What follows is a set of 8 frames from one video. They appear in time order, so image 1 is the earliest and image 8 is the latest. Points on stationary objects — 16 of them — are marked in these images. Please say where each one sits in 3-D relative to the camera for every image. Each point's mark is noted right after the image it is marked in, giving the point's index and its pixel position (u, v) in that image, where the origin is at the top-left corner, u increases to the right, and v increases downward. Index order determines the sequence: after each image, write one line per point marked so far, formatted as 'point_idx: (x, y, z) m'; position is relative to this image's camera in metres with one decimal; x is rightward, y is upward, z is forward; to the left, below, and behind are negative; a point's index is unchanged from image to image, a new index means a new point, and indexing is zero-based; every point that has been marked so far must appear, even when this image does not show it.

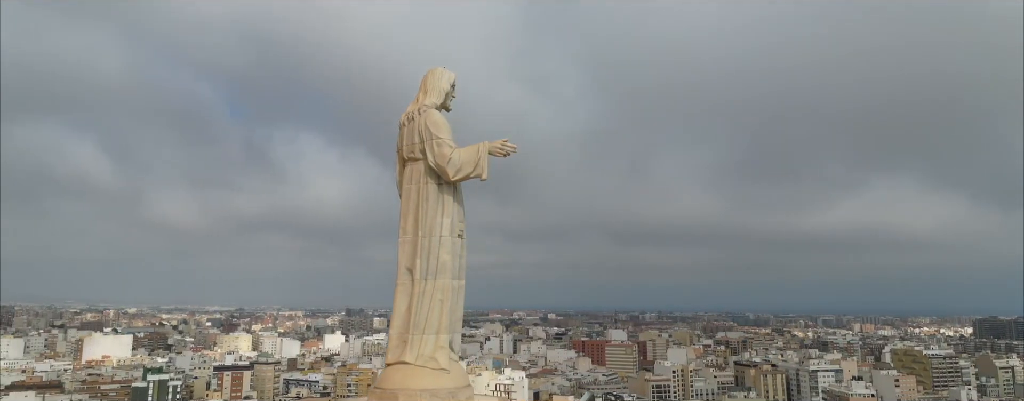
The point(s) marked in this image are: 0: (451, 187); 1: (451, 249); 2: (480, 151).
0: (-0.3, +0.1, +3.5) m
1: (-0.3, -0.2, +3.5) m
2: (-0.2, +0.2, +3.4) m
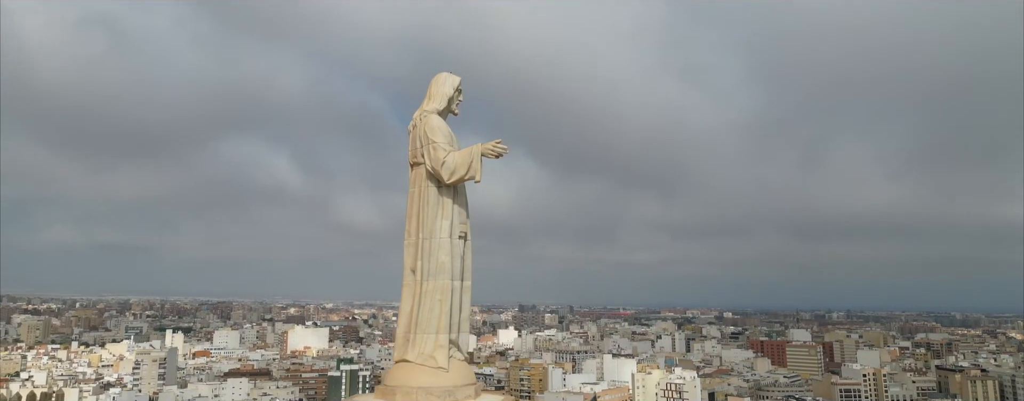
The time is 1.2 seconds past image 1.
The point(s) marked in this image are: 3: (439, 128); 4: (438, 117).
0: (-0.3, +0.1, +3.6) m
1: (-0.3, -0.2, +3.6) m
2: (-0.2, +0.2, +3.5) m
3: (-0.4, +0.3, +3.6) m
4: (-0.4, +0.4, +3.6) m
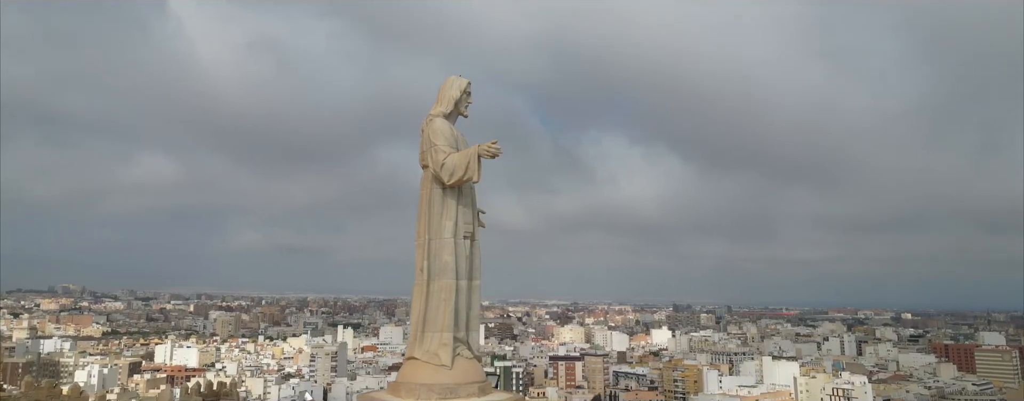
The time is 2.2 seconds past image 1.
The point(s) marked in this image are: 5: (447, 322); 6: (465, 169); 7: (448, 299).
0: (-0.3, +0.1, +3.7) m
1: (-0.3, -0.2, +3.6) m
2: (-0.2, +0.2, +3.5) m
3: (-0.3, +0.3, +3.7) m
4: (-0.3, +0.4, +3.7) m
5: (-0.3, -0.6, +3.6) m
6: (-0.2, +0.2, +3.5) m
7: (-0.3, -0.5, +3.6) m
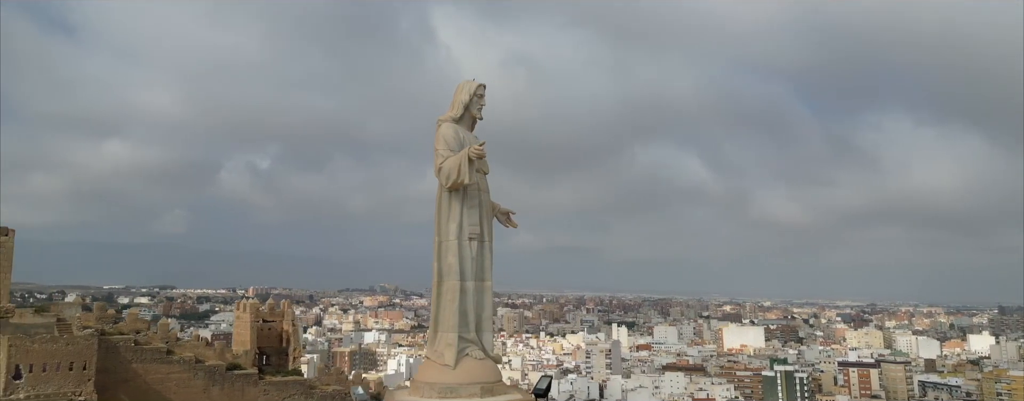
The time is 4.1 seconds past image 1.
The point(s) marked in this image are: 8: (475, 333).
0: (-0.3, 0.0, +3.7) m
1: (-0.3, -0.2, +3.7) m
2: (-0.2, +0.2, +3.6) m
3: (-0.3, +0.3, +3.7) m
4: (-0.3, +0.4, +3.8) m
5: (-0.3, -0.6, +3.6) m
6: (-0.3, +0.1, +3.6) m
7: (-0.3, -0.5, +3.7) m
8: (-0.2, -0.7, +3.7) m
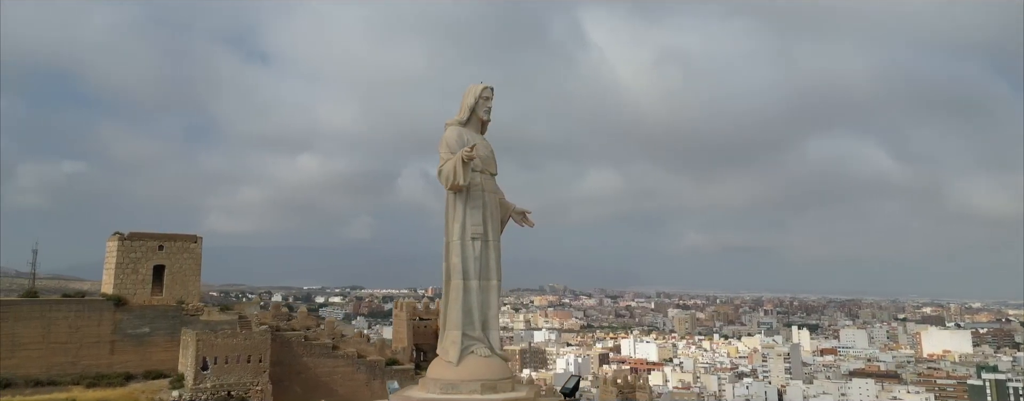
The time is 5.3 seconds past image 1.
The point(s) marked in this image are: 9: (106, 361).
0: (-0.3, 0.0, +3.8) m
1: (-0.3, -0.3, +3.8) m
2: (-0.3, +0.2, +3.7) m
3: (-0.3, +0.3, +3.8) m
4: (-0.3, +0.4, +3.9) m
5: (-0.3, -0.6, +3.7) m
6: (-0.3, +0.1, +3.7) m
7: (-0.3, -0.5, +3.8) m
8: (-0.2, -0.7, +3.8) m
9: (-7.2, -2.9, +13.6) m
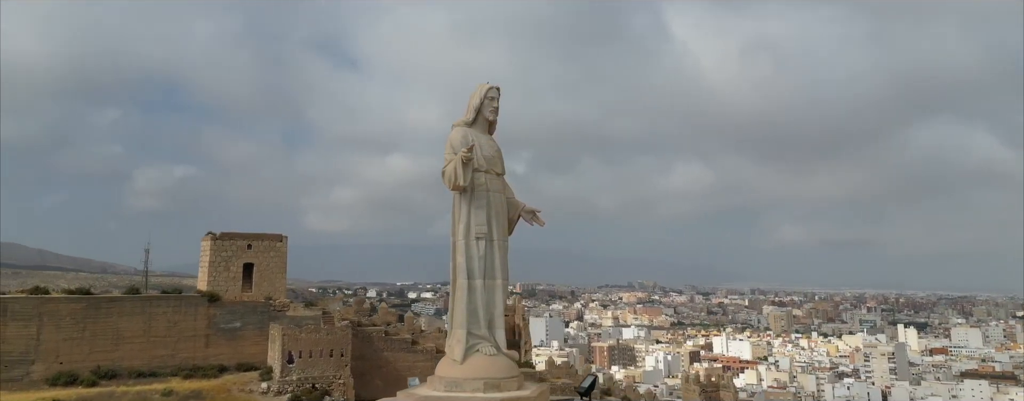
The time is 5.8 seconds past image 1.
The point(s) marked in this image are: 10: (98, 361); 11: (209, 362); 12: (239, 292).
0: (-0.2, 0.0, +3.8) m
1: (-0.2, -0.3, +3.8) m
2: (-0.3, +0.2, +3.7) m
3: (-0.3, +0.3, +3.9) m
4: (-0.3, +0.4, +3.9) m
5: (-0.3, -0.6, +3.8) m
6: (-0.3, +0.1, +3.7) m
7: (-0.3, -0.5, +3.8) m
8: (-0.1, -0.7, +3.8) m
9: (-5.9, -2.9, +14.4) m
10: (-7.3, -2.9, +13.4) m
11: (-5.8, -3.1, +14.4) m
12: (-5.7, -1.9, +15.8) m
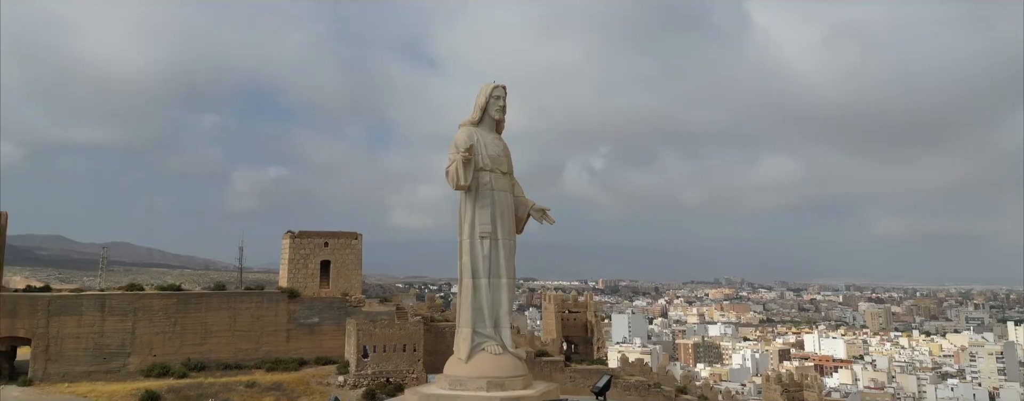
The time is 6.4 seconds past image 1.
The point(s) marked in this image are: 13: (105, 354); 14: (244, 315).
0: (-0.2, 0.0, +3.9) m
1: (-0.2, -0.3, +3.8) m
2: (-0.3, +0.2, +3.7) m
3: (-0.3, +0.3, +3.9) m
4: (-0.2, +0.4, +4.0) m
5: (-0.2, -0.6, +3.8) m
6: (-0.3, +0.1, +3.7) m
7: (-0.2, -0.5, +3.8) m
8: (-0.1, -0.7, +3.8) m
9: (-4.7, -2.9, +14.9) m
10: (-6.2, -2.9, +14.2) m
11: (-4.5, -3.1, +14.9) m
12: (-4.4, -1.9, +16.4) m
13: (-7.3, -2.8, +13.5) m
14: (-5.4, -2.3, +14.7) m
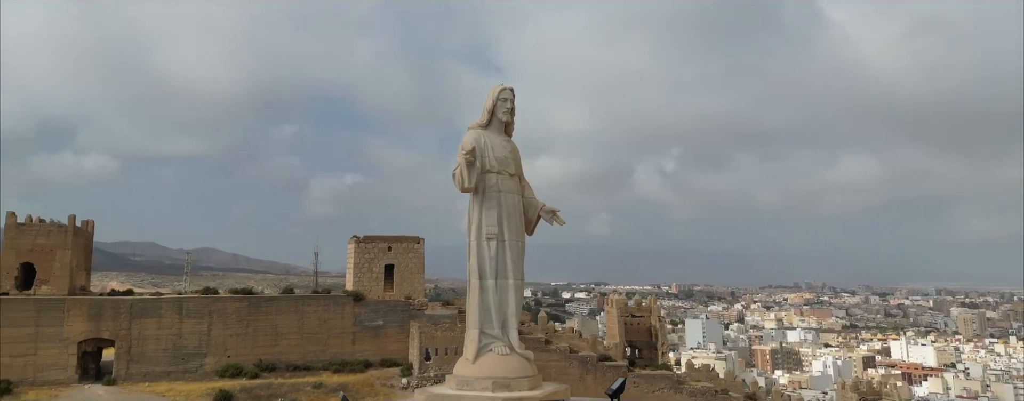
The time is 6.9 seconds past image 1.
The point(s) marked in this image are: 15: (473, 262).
0: (-0.2, 0.0, +3.9) m
1: (-0.2, -0.3, +3.9) m
2: (-0.2, +0.2, +3.8) m
3: (-0.2, +0.3, +3.9) m
4: (-0.2, +0.4, +4.0) m
5: (-0.2, -0.6, +3.8) m
6: (-0.3, +0.1, +3.8) m
7: (-0.2, -0.5, +3.9) m
8: (-0.1, -0.7, +3.8) m
9: (-3.5, -3.1, +15.3) m
10: (-5.1, -3.0, +14.7) m
11: (-3.4, -3.2, +15.3) m
12: (-3.1, -2.0, +16.7) m
13: (-6.3, -2.9, +14.2) m
14: (-4.3, -2.4, +15.2) m
15: (-0.2, -0.3, +3.9) m
